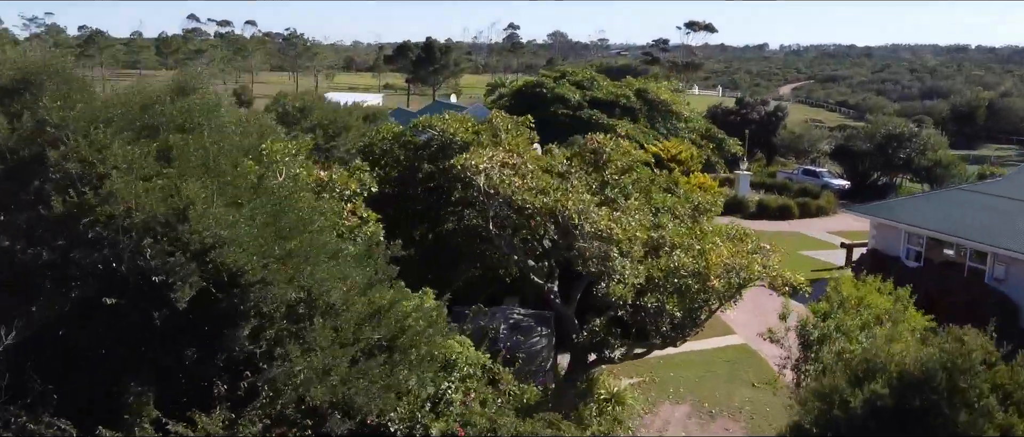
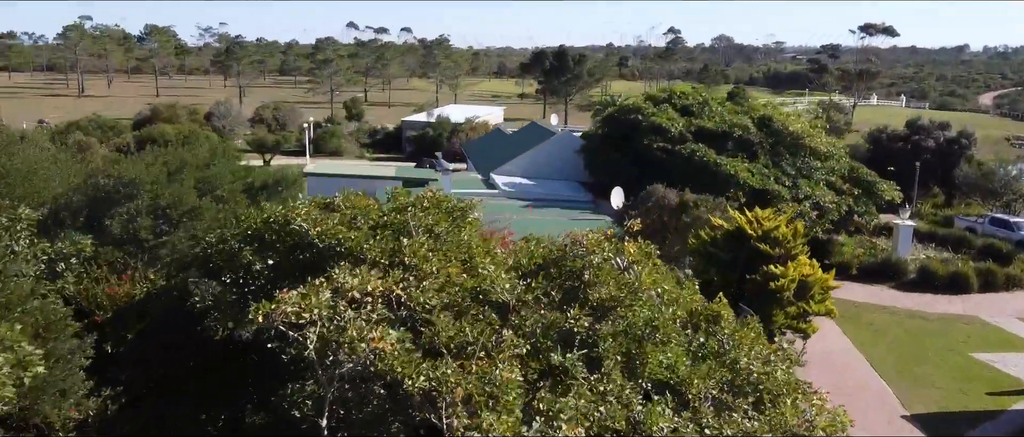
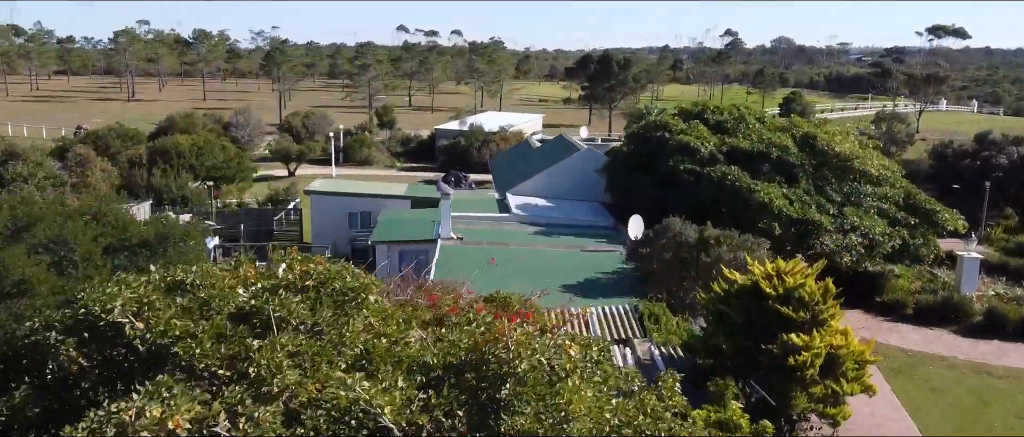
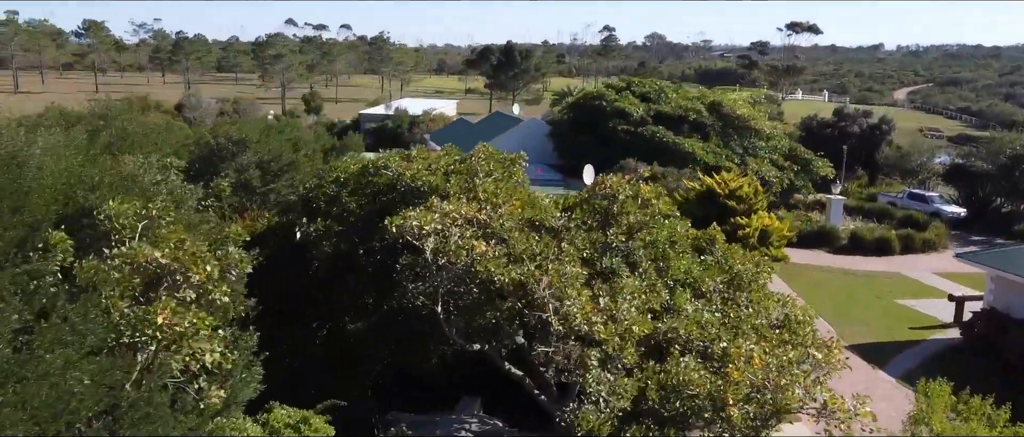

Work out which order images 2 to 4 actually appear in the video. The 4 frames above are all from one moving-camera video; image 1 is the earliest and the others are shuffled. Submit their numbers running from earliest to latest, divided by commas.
4, 2, 3
